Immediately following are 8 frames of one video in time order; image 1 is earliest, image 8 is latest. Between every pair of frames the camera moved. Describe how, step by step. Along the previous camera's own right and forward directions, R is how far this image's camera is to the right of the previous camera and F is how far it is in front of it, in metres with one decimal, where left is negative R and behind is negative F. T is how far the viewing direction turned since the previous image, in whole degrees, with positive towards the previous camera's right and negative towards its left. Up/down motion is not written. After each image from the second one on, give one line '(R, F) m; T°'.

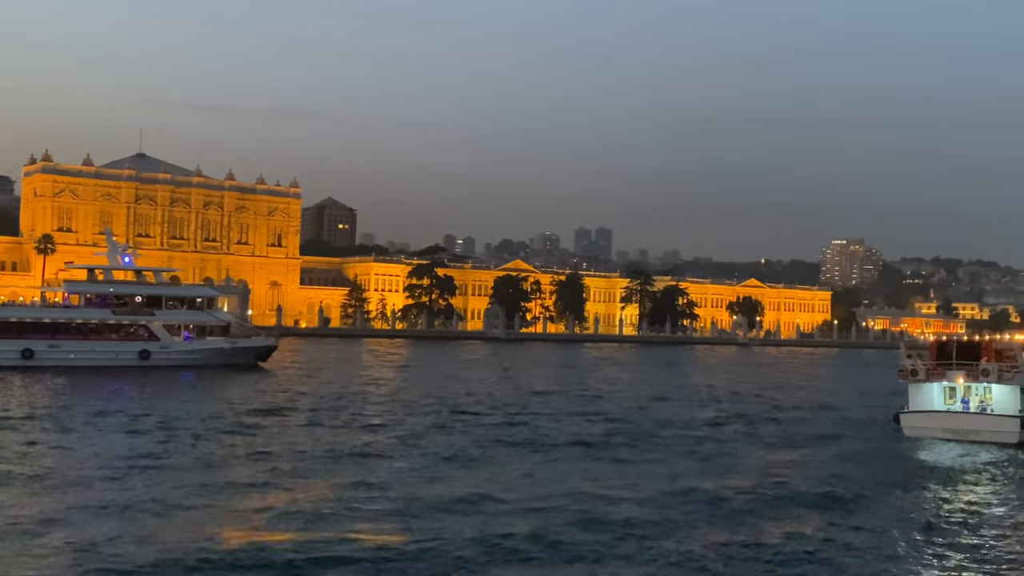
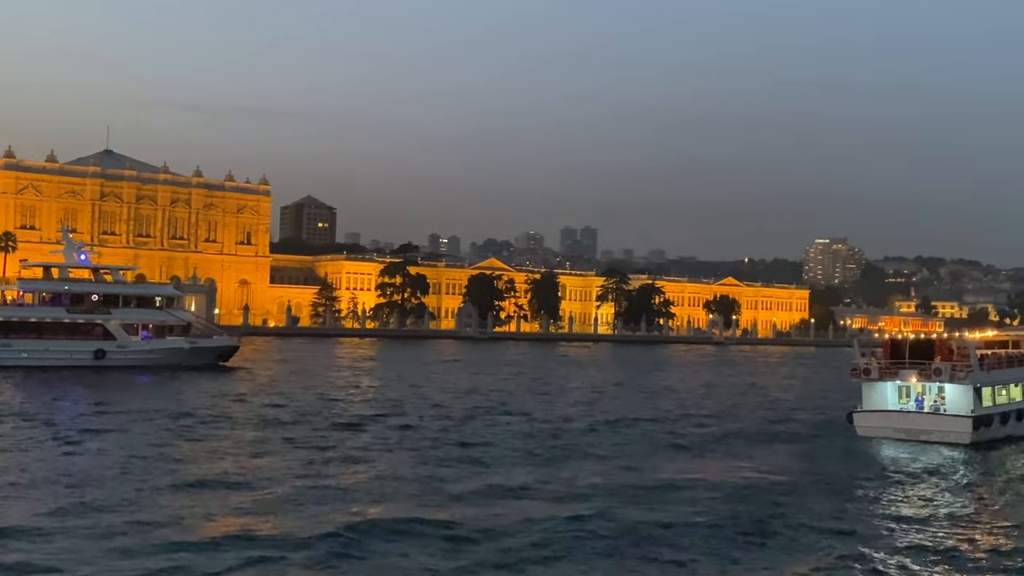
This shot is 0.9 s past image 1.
(+1.4, +1.0) m; +1°
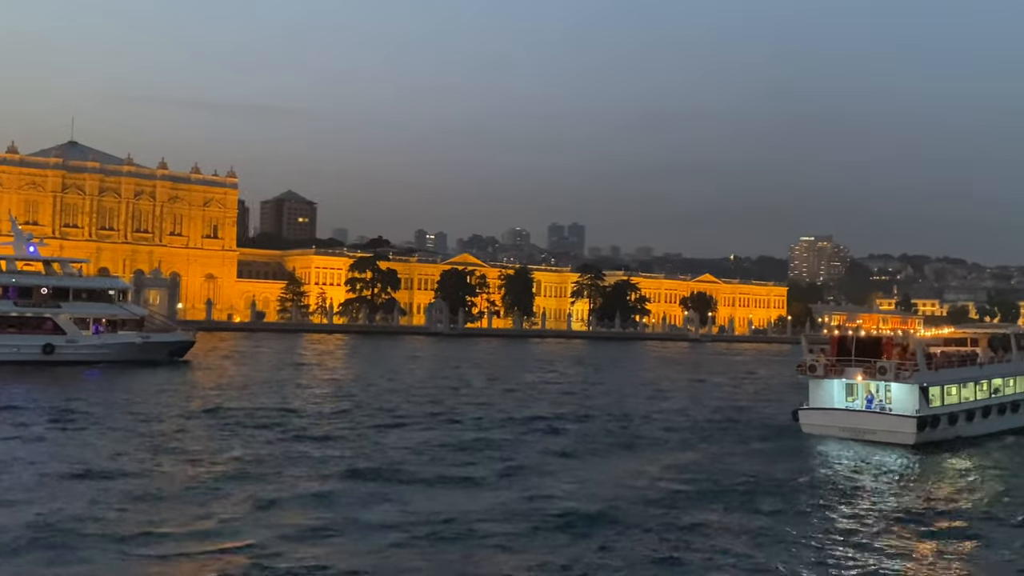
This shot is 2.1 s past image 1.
(+1.7, +1.3) m; +1°
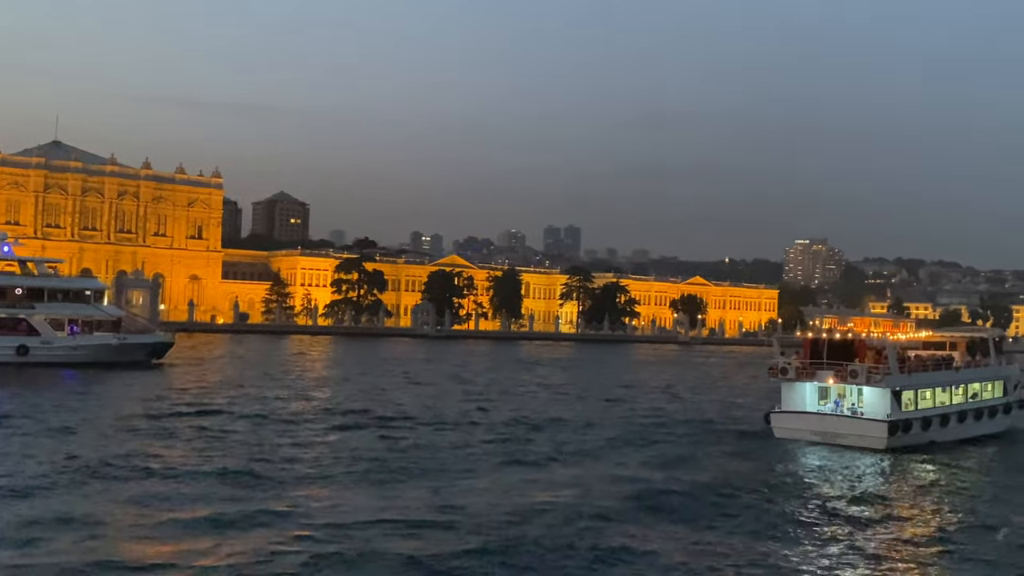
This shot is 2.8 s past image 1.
(+0.9, +0.7) m; 0°
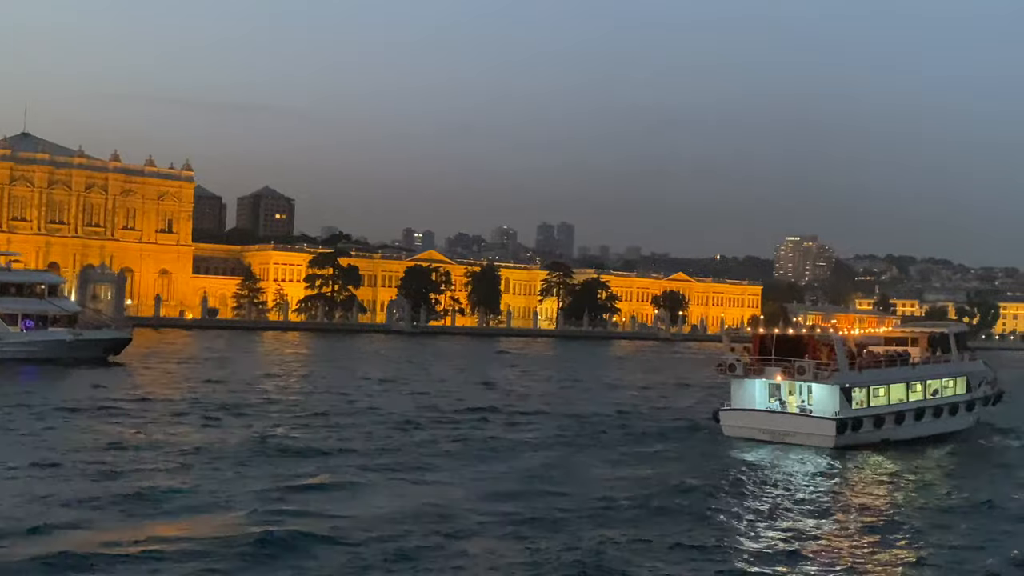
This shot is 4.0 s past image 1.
(+1.7, +1.4) m; 0°
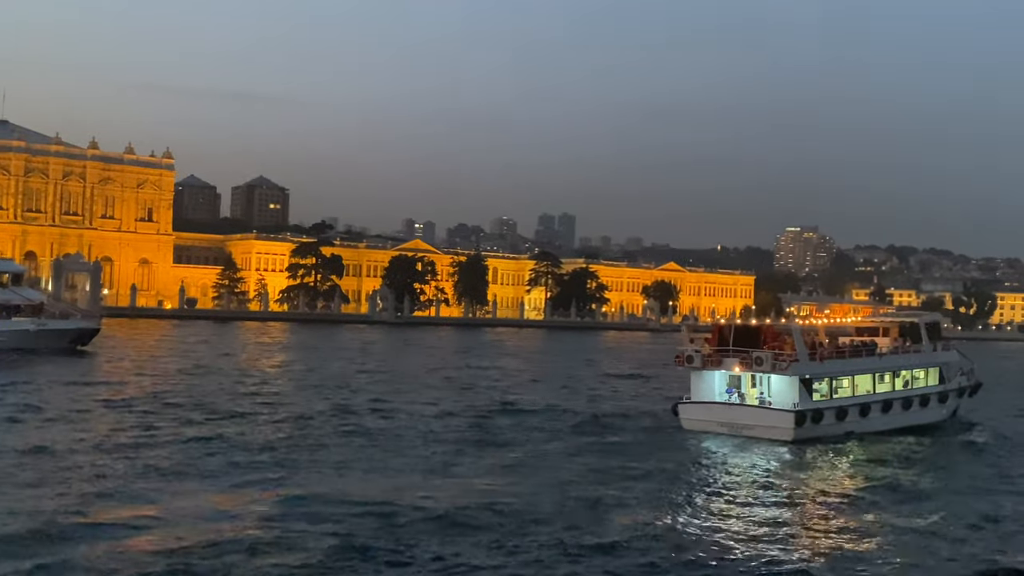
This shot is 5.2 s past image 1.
(+1.6, +1.4) m; 0°
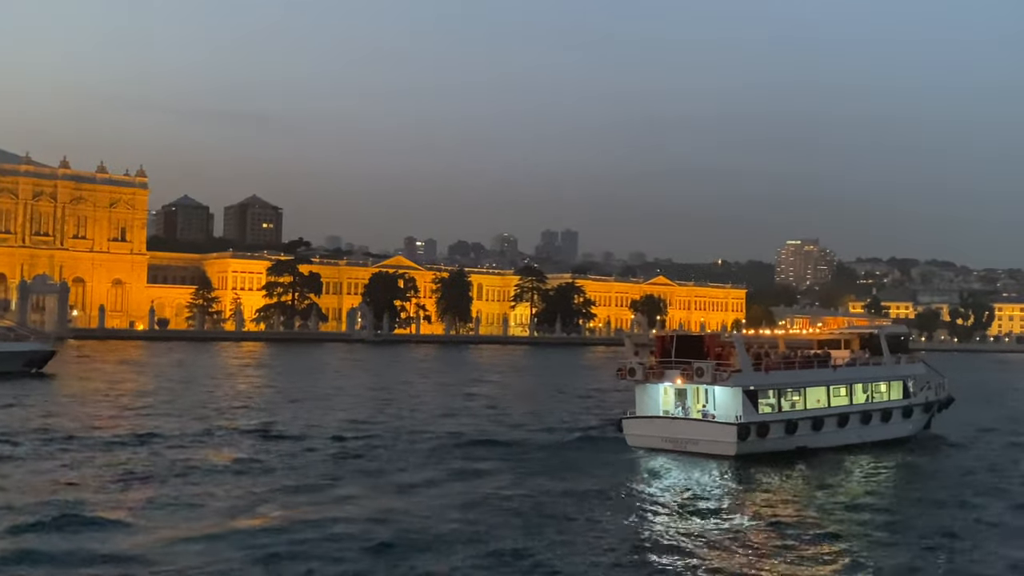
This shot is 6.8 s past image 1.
(+2.2, +1.9) m; 0°
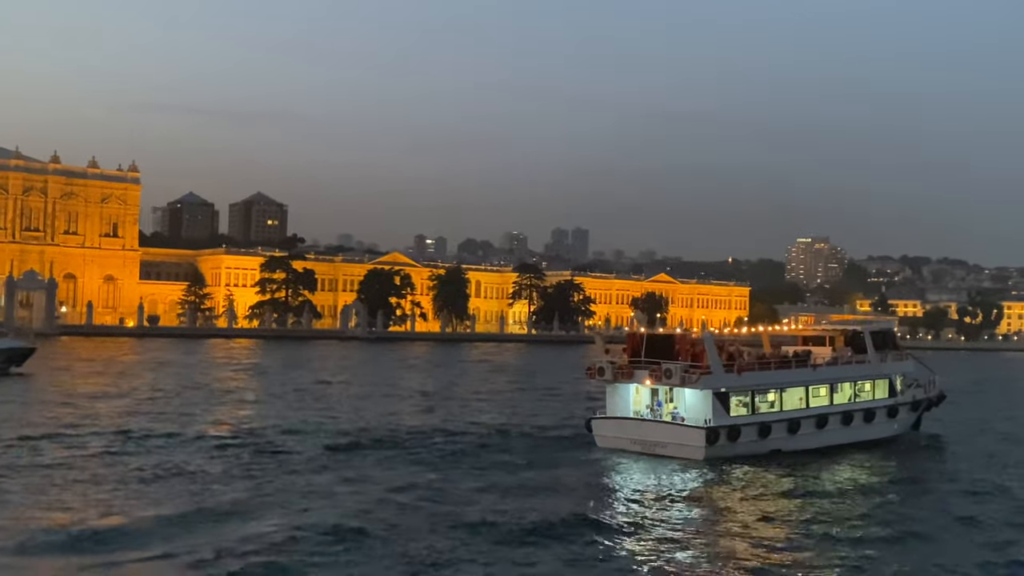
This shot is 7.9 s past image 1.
(+1.4, +1.3) m; -1°
